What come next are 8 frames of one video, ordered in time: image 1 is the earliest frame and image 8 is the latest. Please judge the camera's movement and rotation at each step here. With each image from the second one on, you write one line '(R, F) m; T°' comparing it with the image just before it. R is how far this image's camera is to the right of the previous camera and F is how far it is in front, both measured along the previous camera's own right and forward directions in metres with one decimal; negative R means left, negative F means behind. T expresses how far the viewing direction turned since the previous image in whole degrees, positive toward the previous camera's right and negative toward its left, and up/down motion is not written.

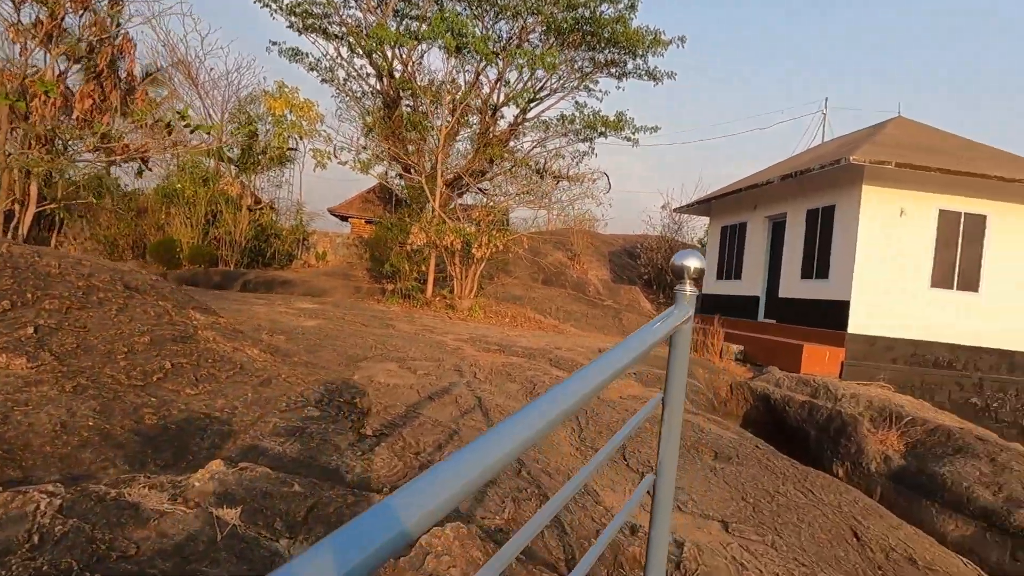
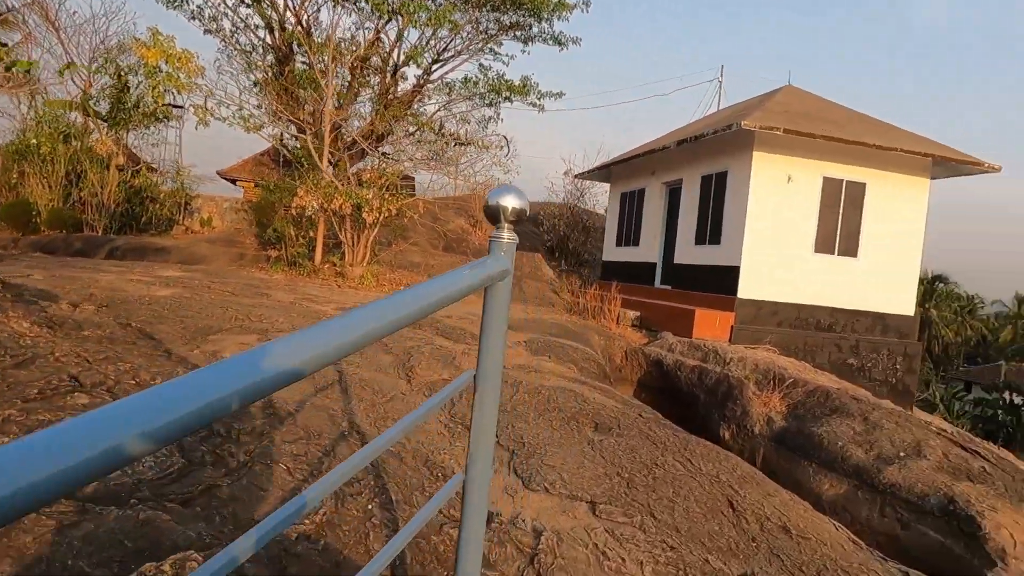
(+0.3, +0.4) m; +8°
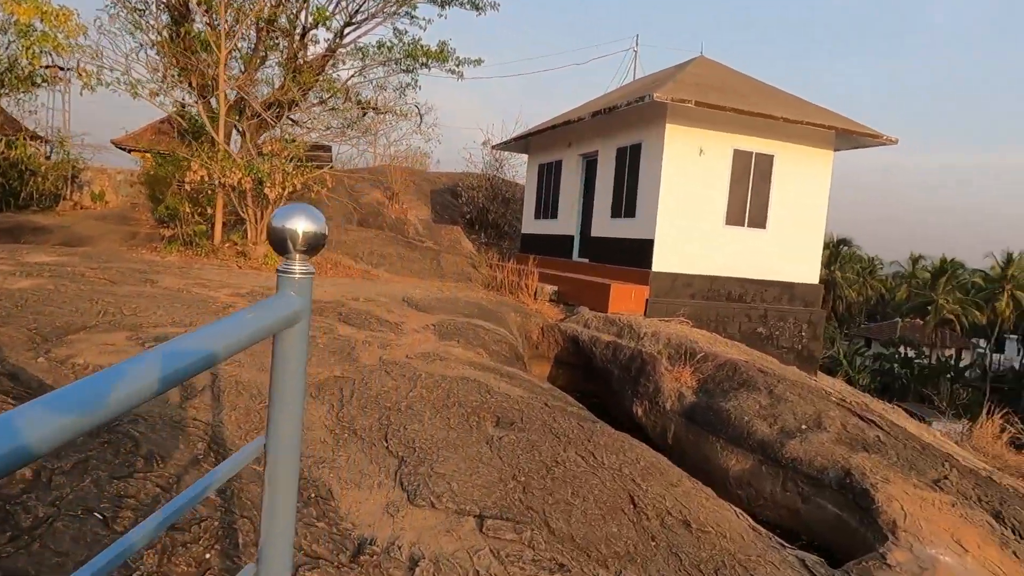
(+0.2, +0.3) m; +6°
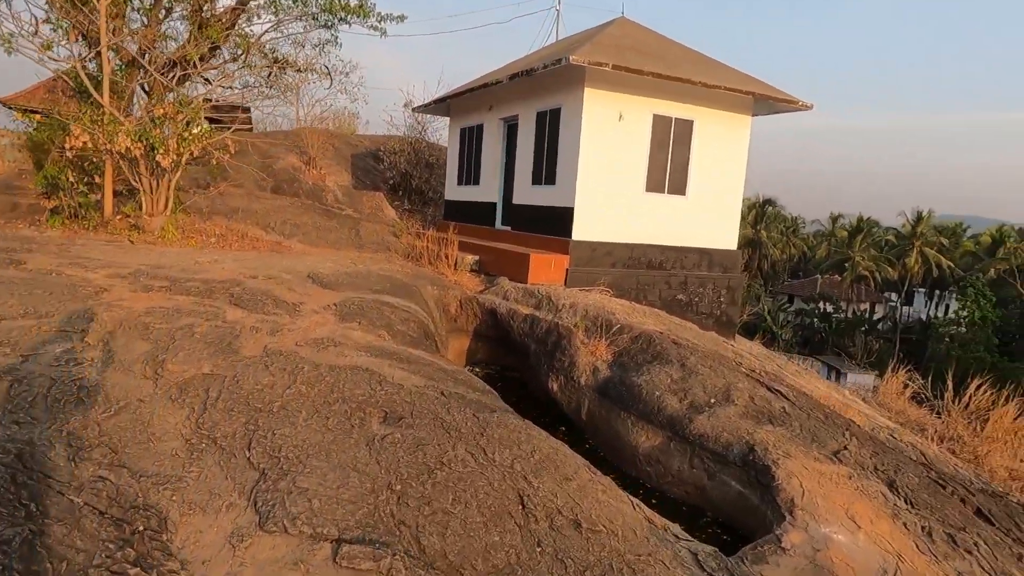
(+0.3, +0.3) m; +5°
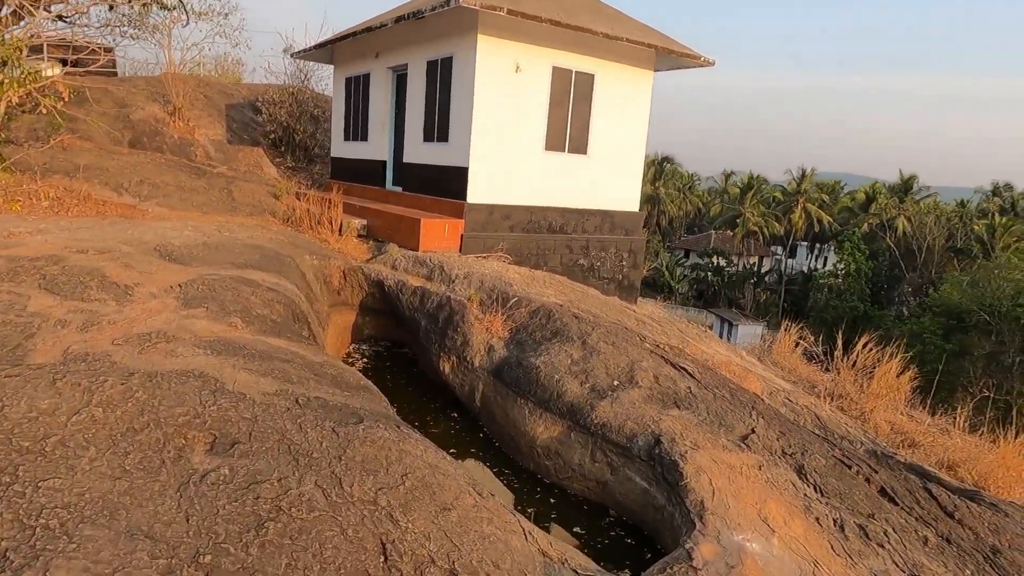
(+0.2, +0.8) m; +8°
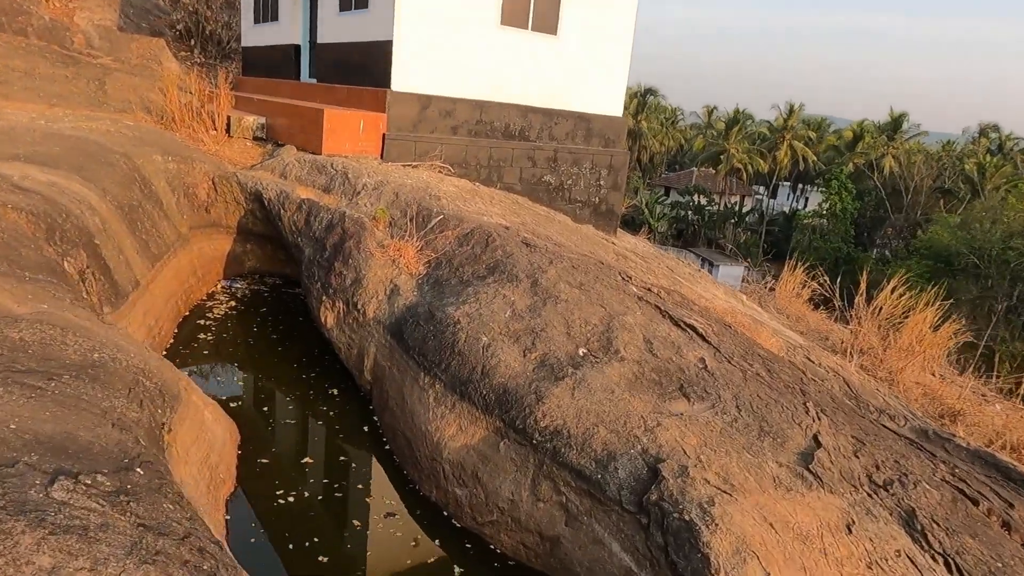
(+0.4, +2.5) m; +2°
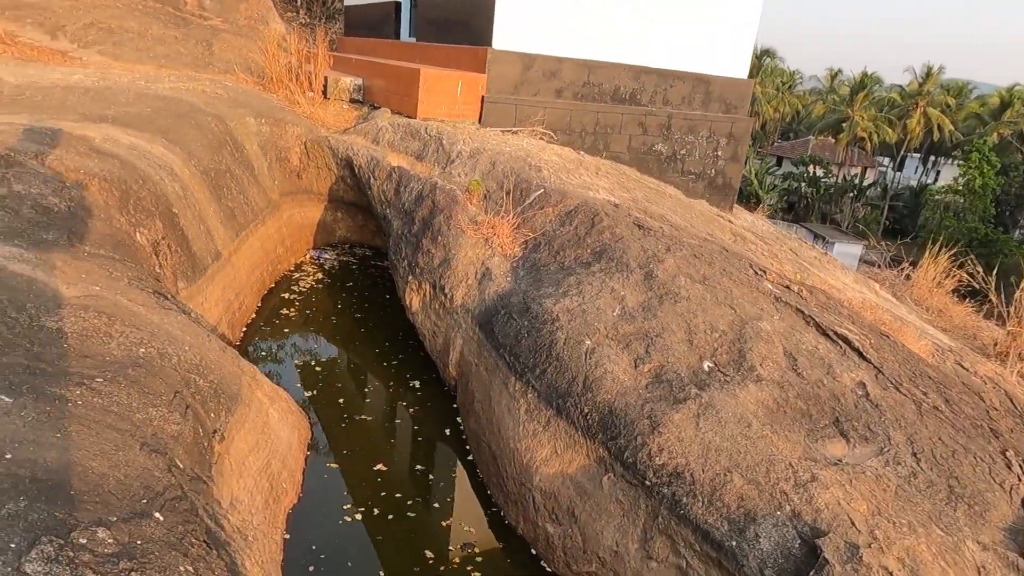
(-0.1, +0.6) m; -8°
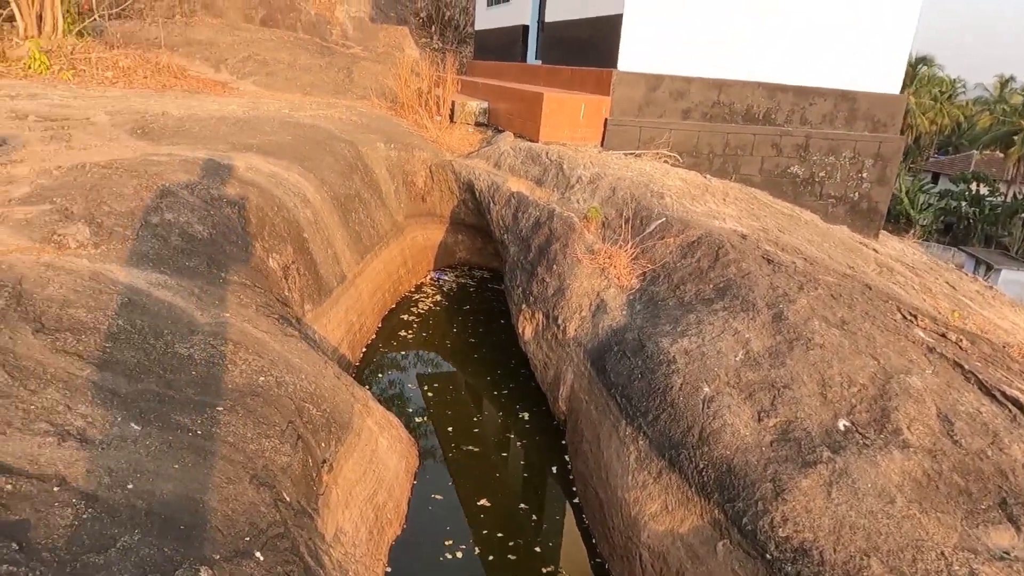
(0.0, +0.1) m; -10°
